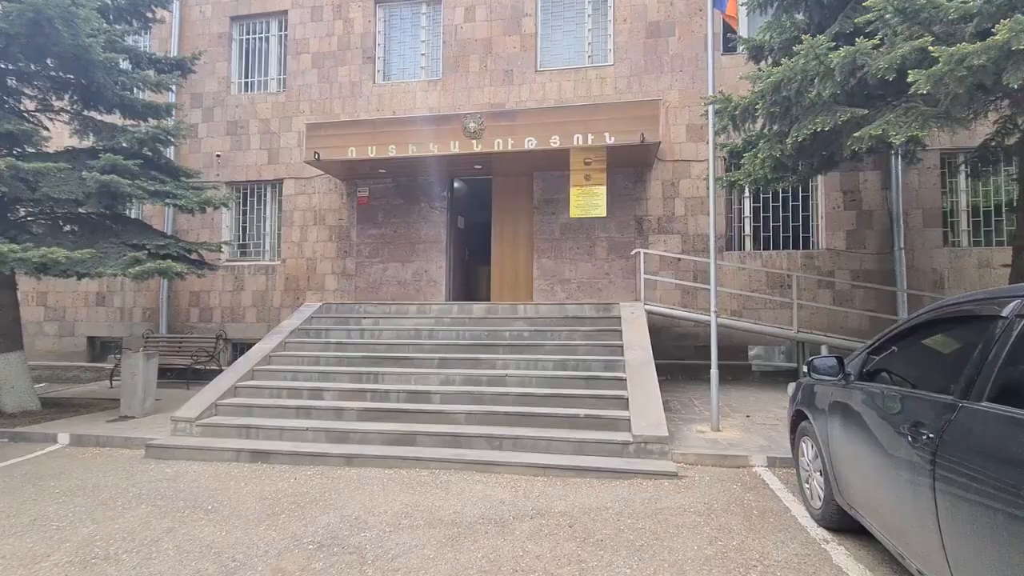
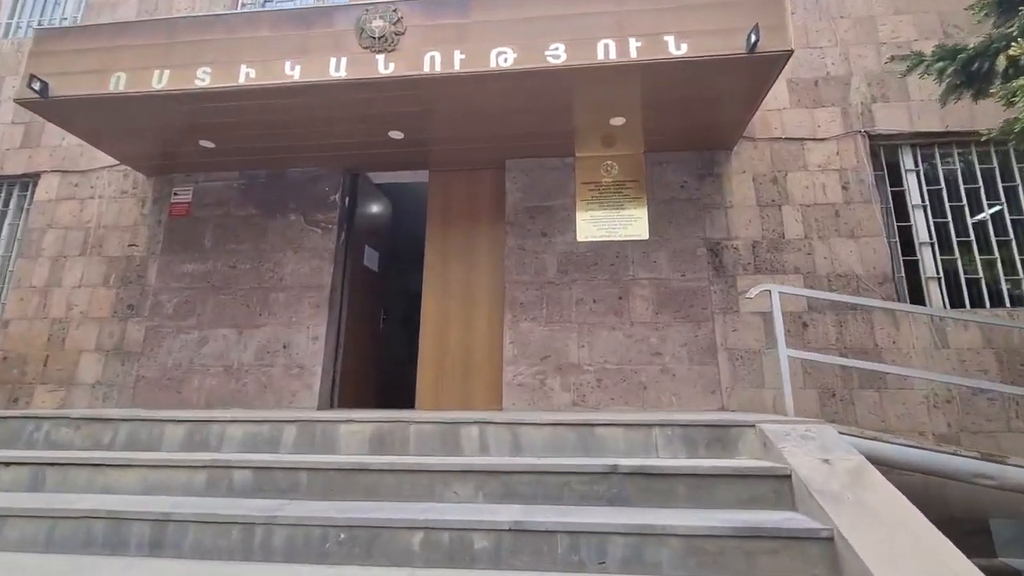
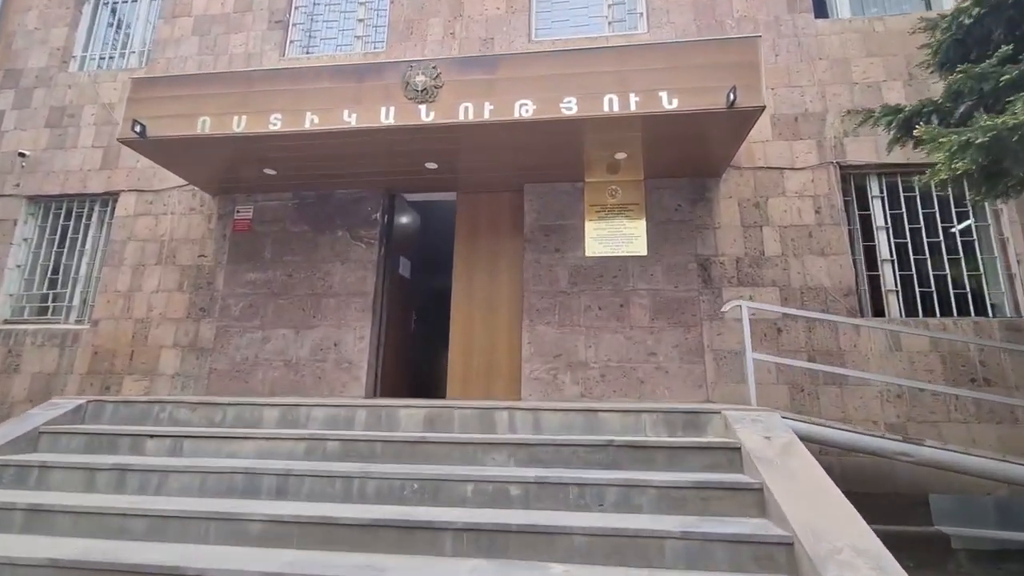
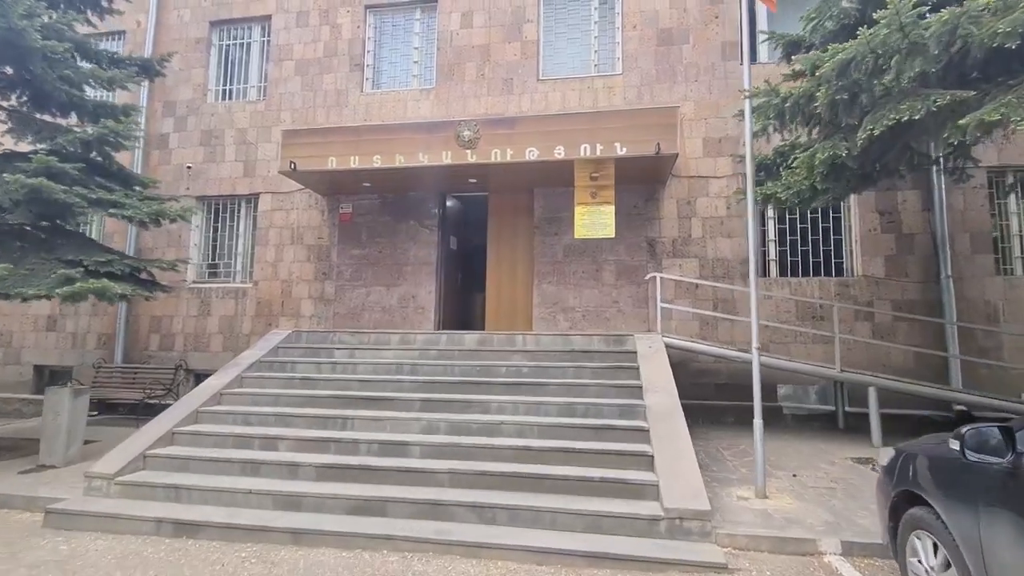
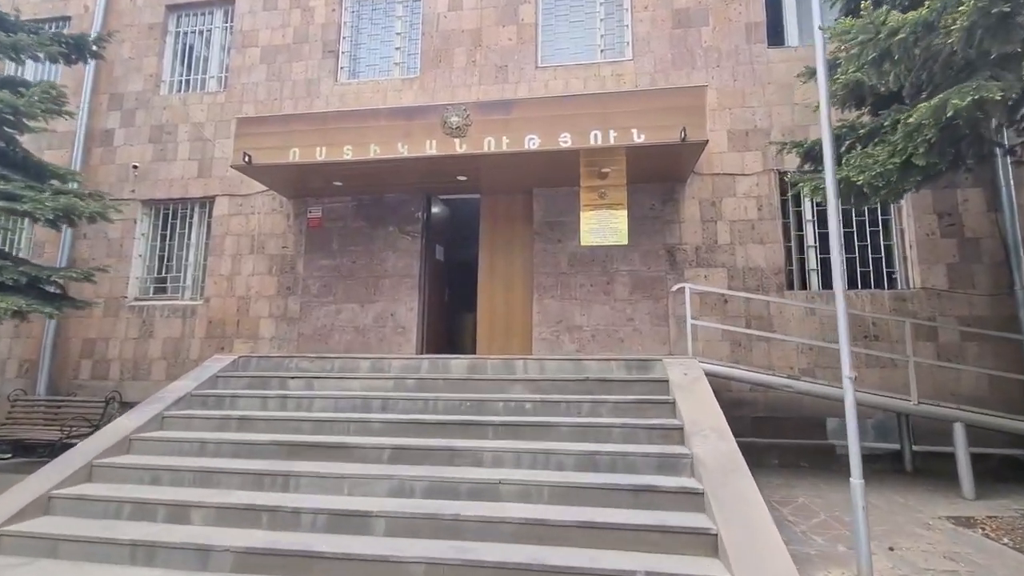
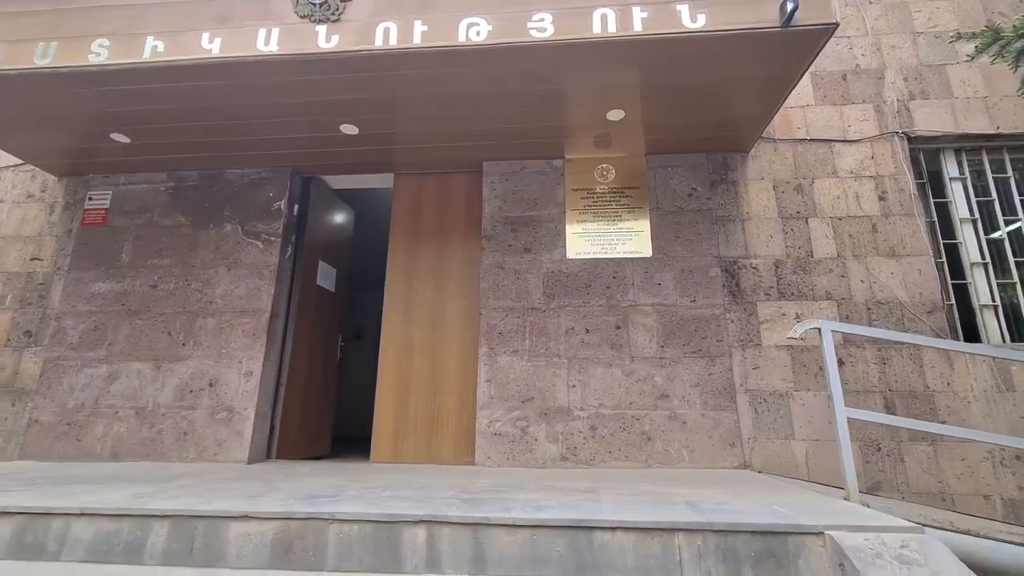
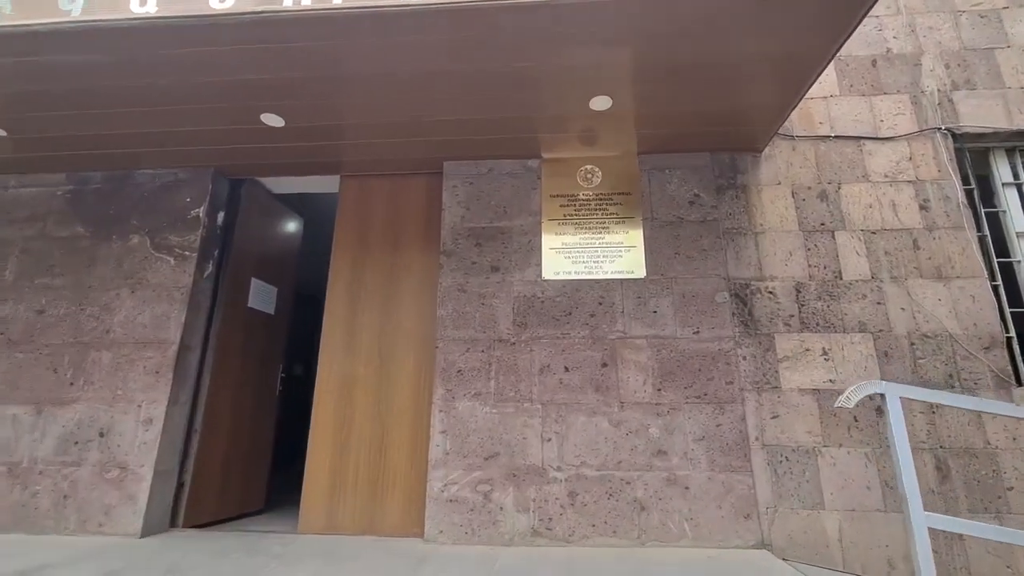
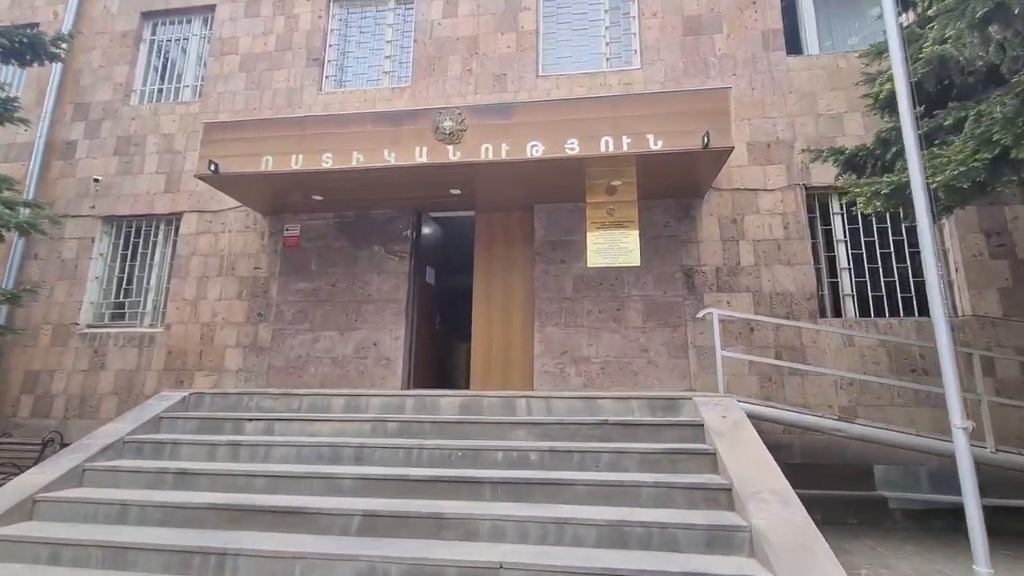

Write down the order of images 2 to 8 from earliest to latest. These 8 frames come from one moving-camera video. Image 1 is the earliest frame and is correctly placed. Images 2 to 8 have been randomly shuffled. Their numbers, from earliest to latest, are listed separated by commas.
4, 5, 8, 3, 2, 6, 7
